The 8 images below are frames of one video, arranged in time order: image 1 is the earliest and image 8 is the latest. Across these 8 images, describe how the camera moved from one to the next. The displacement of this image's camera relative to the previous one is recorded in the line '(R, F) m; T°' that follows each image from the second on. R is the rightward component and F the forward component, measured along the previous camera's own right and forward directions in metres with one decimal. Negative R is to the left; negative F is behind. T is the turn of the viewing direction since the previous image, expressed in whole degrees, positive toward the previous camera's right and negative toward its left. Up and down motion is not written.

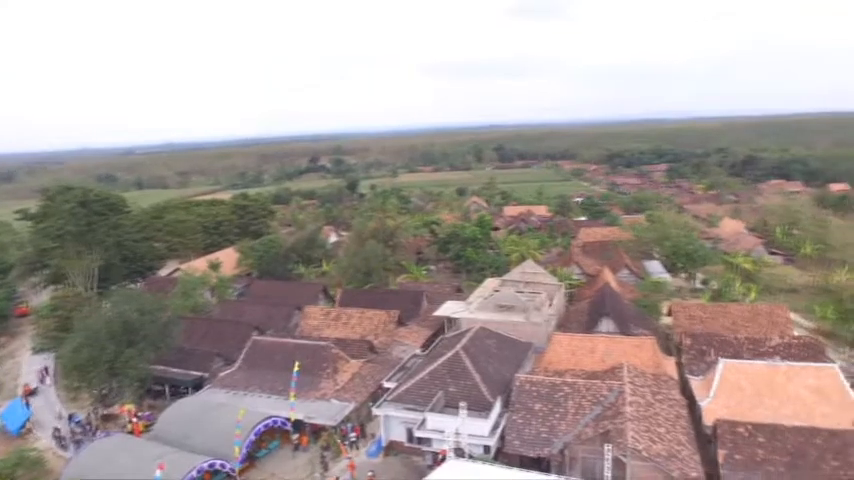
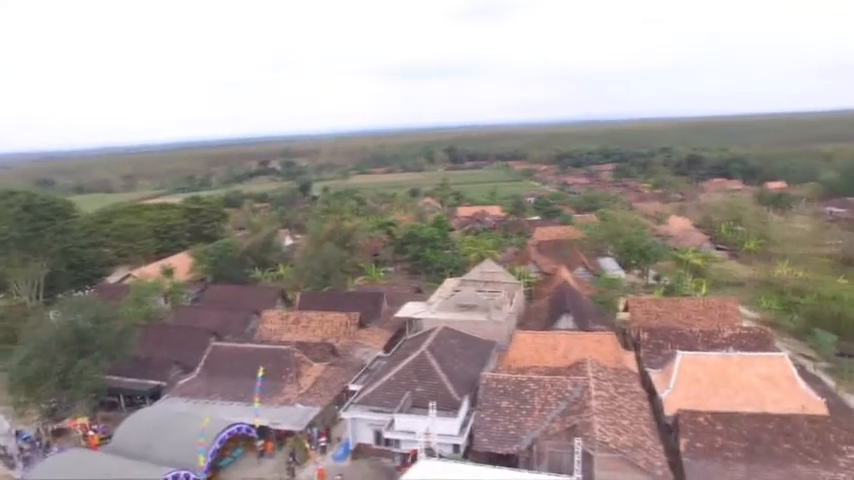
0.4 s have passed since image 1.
(-0.4, 0.0) m; +4°
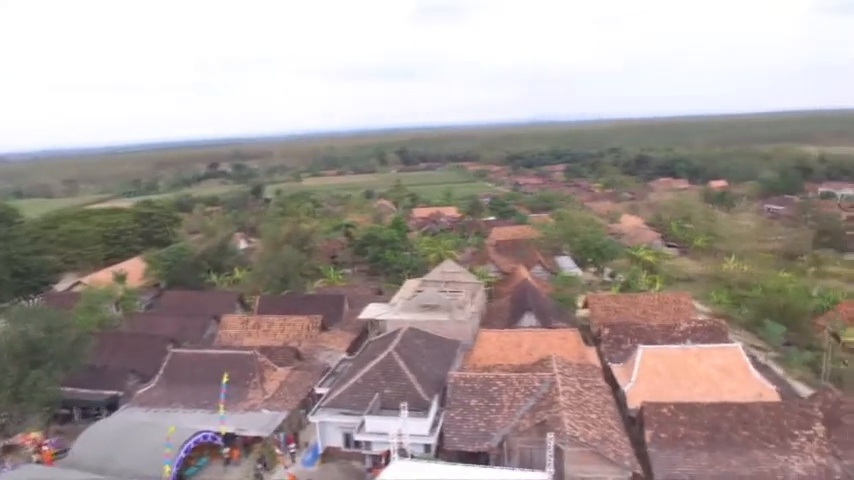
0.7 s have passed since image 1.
(-0.4, 0.0) m; +4°
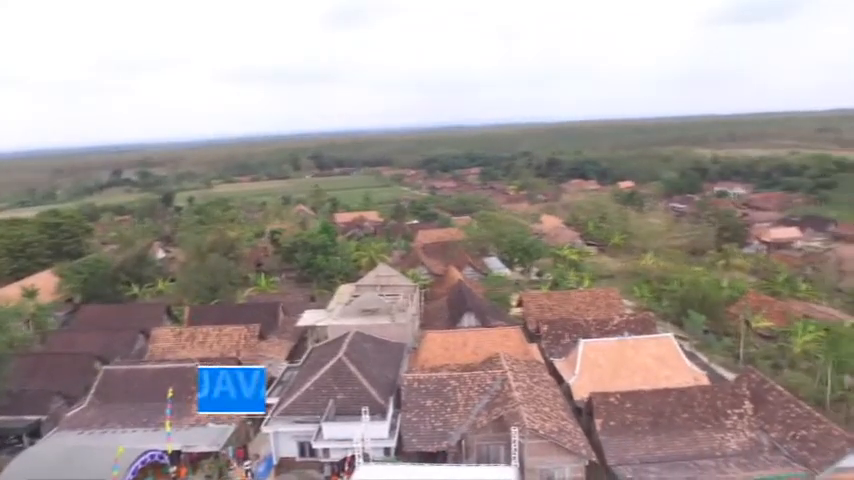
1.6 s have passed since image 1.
(-1.2, 0.0) m; +8°
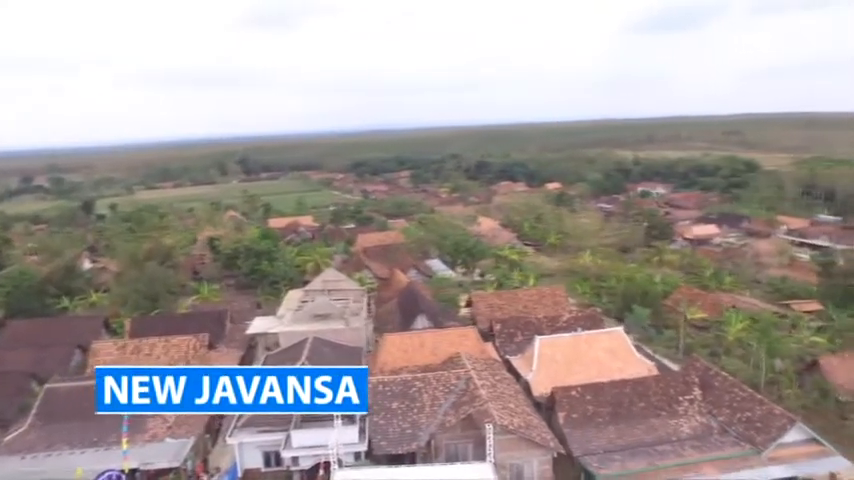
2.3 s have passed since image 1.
(-1.1, 0.0) m; +7°
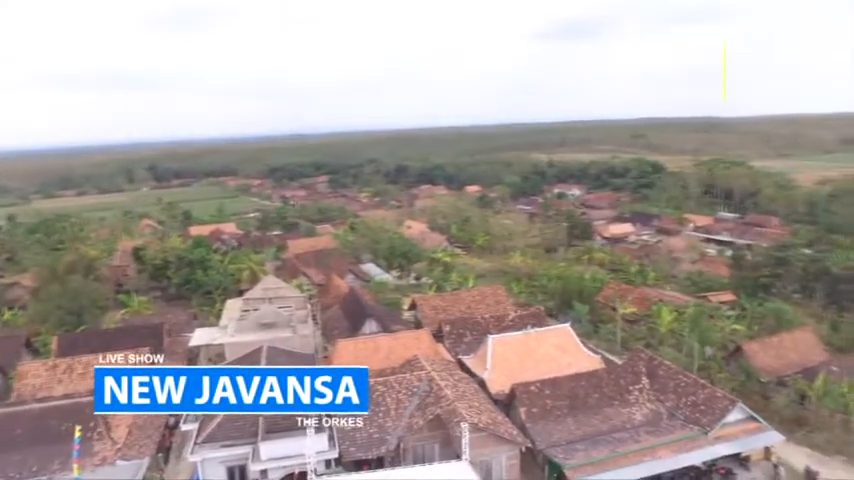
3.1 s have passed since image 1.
(-1.4, 0.0) m; +8°
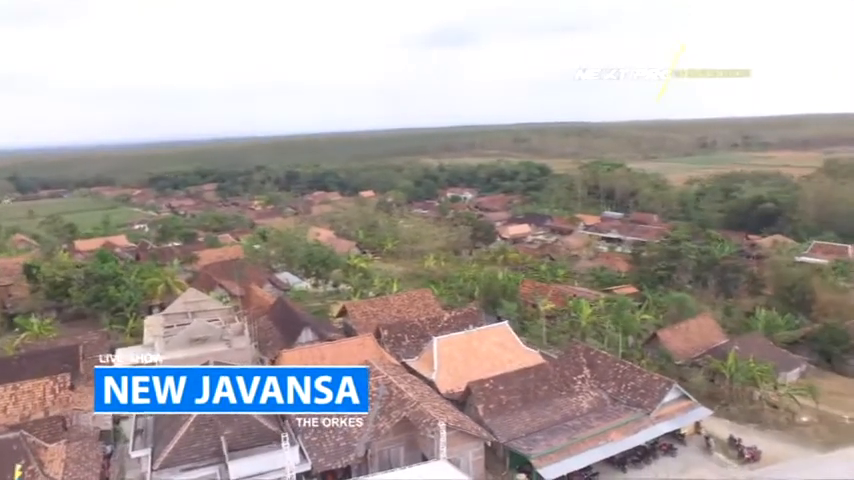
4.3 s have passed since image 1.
(-2.2, +0.1) m; +11°
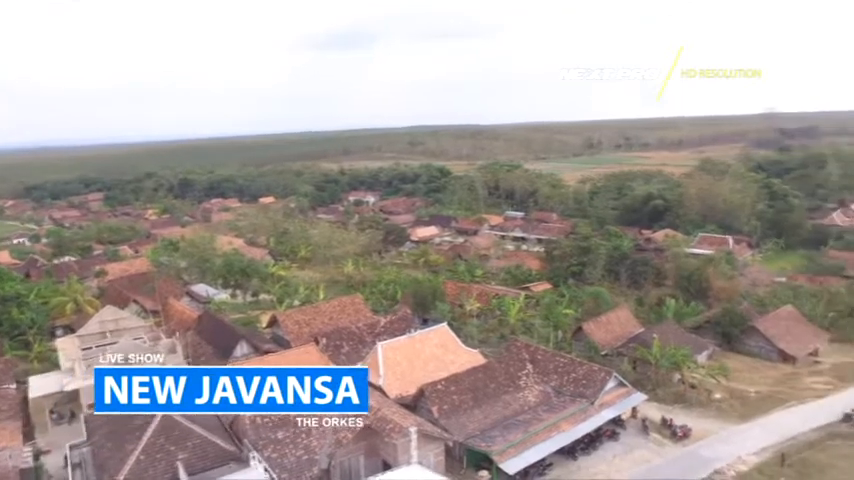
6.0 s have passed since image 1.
(-1.7, +0.1) m; +10°
